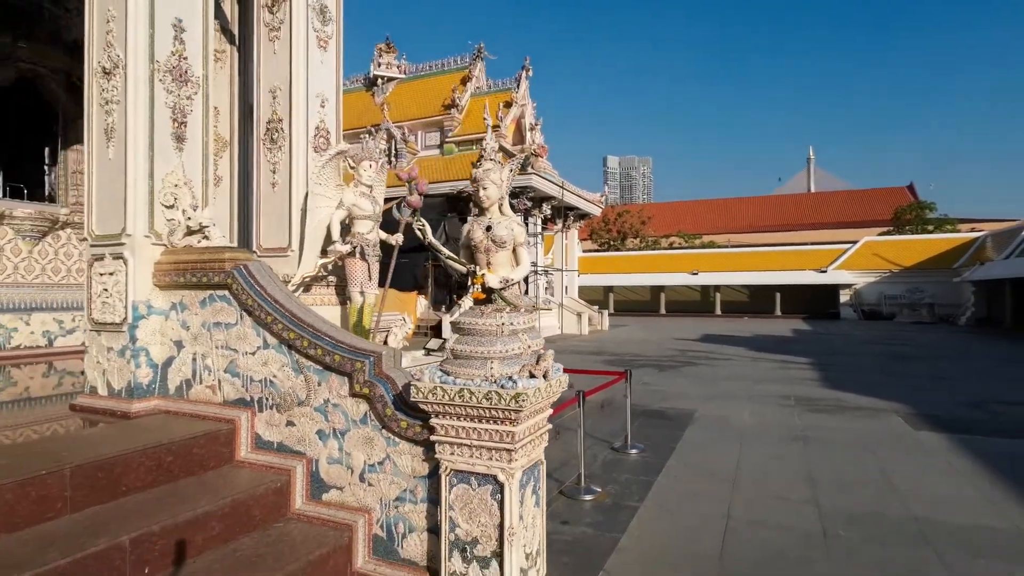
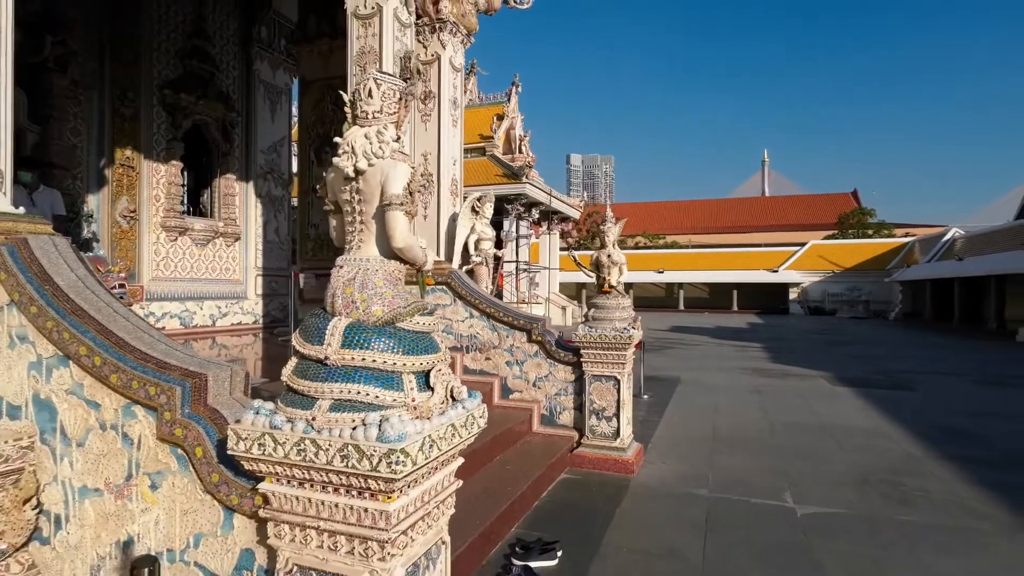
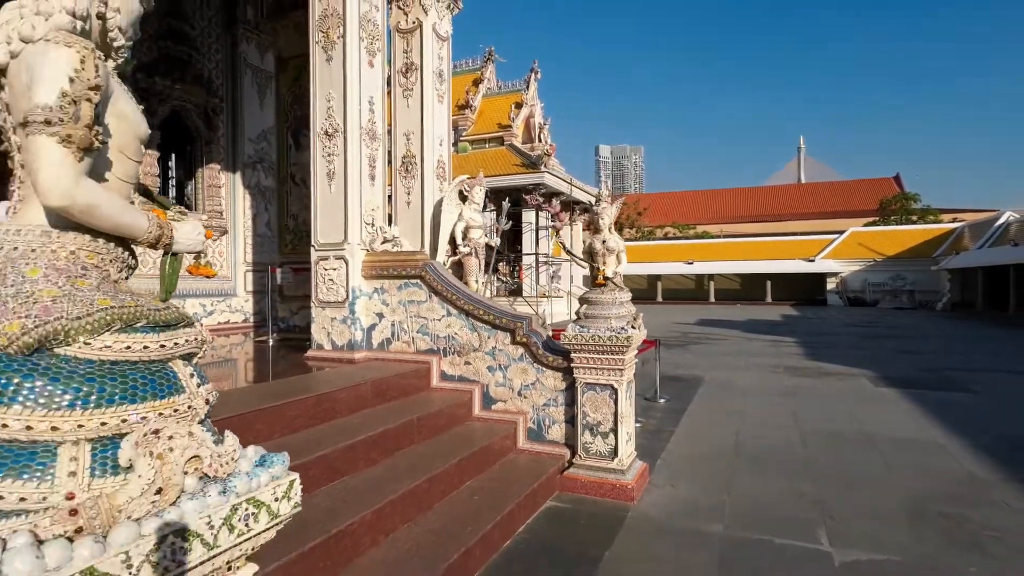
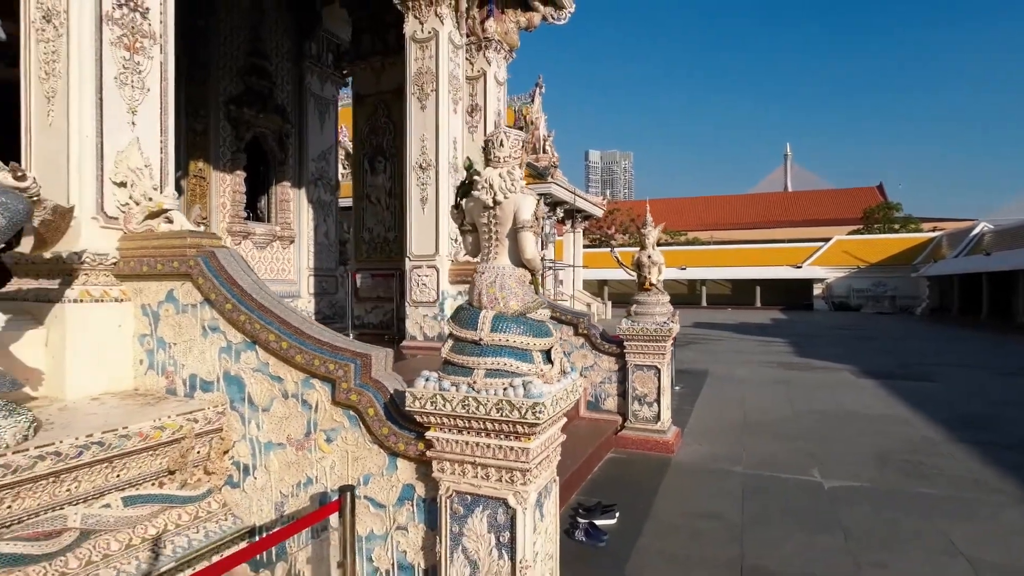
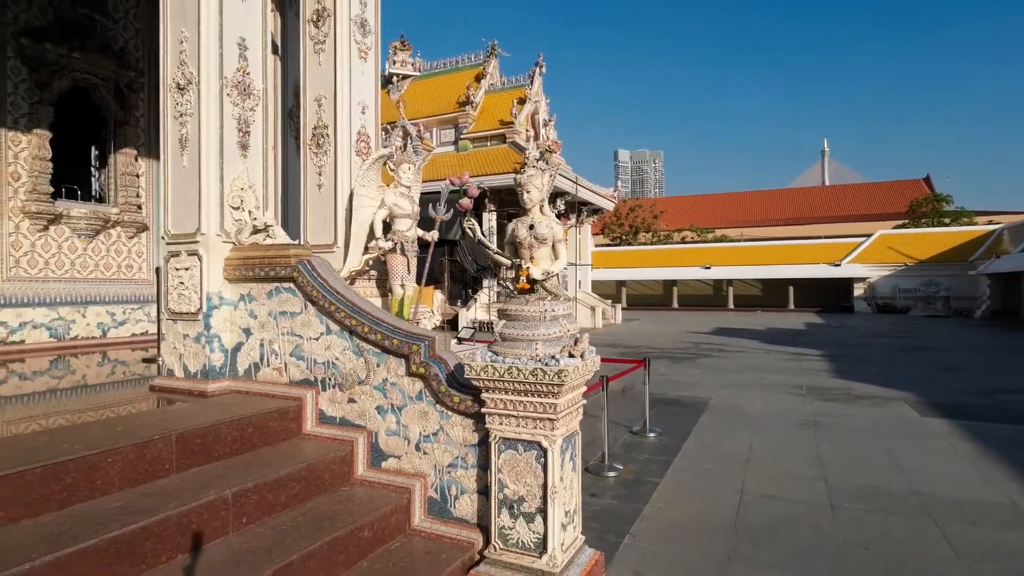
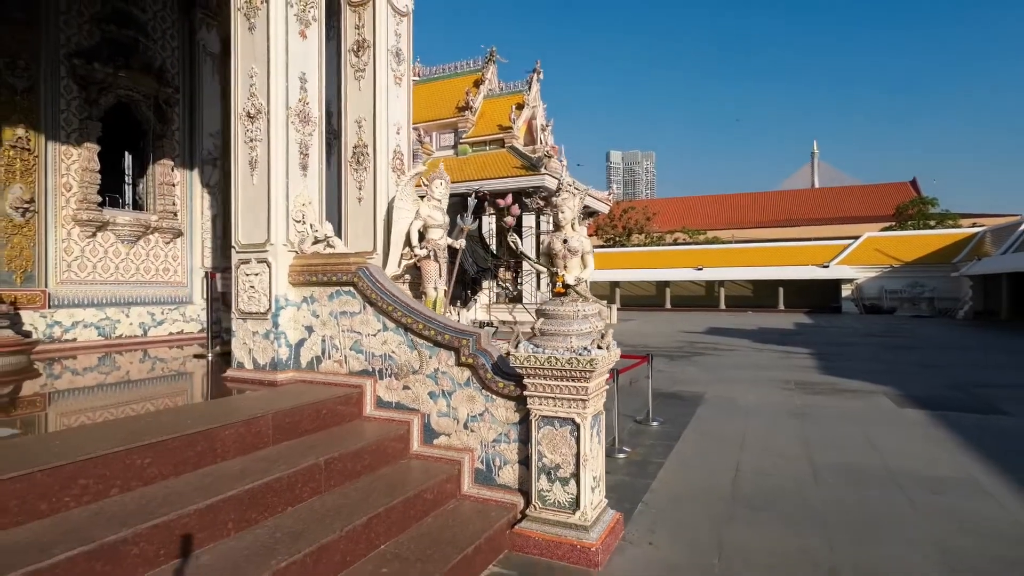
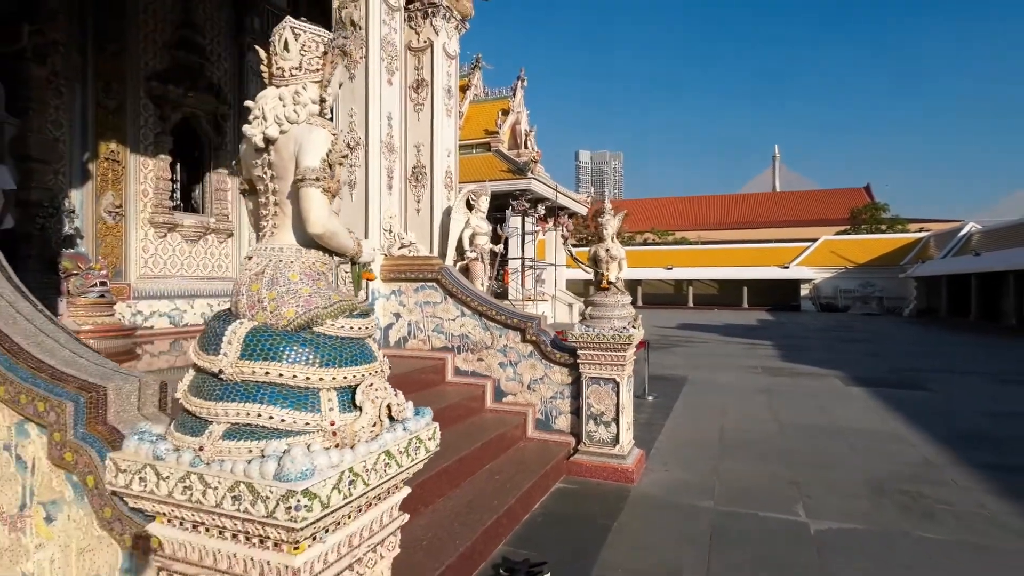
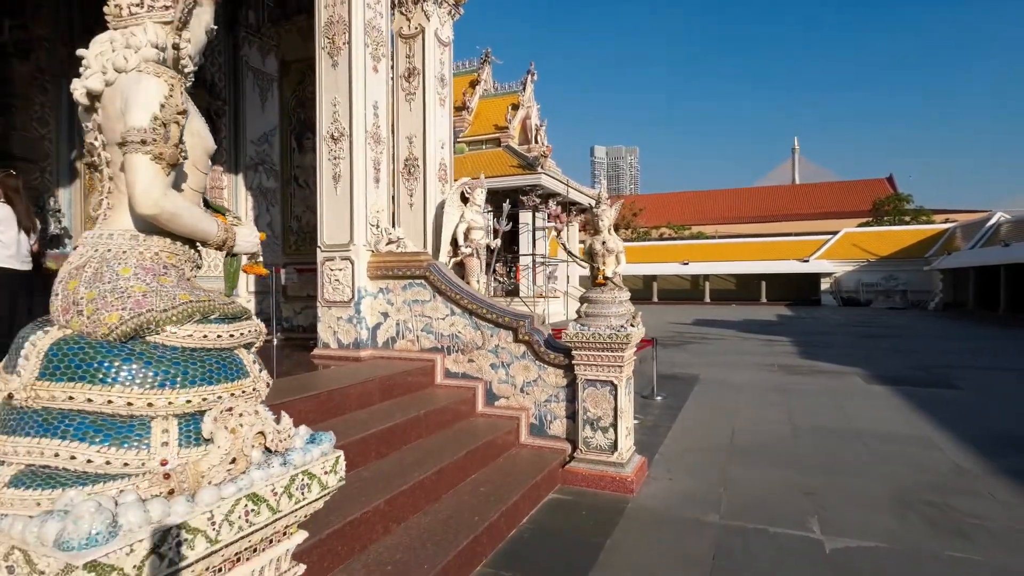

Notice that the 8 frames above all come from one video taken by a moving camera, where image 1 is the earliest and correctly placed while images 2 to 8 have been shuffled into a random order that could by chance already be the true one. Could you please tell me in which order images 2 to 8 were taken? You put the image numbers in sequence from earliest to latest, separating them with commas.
5, 6, 3, 8, 7, 2, 4
